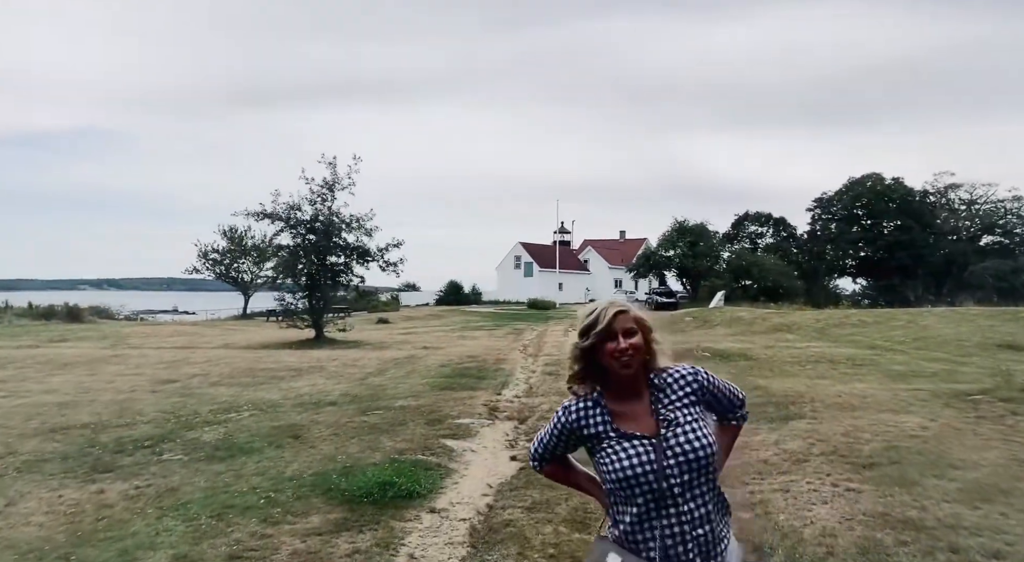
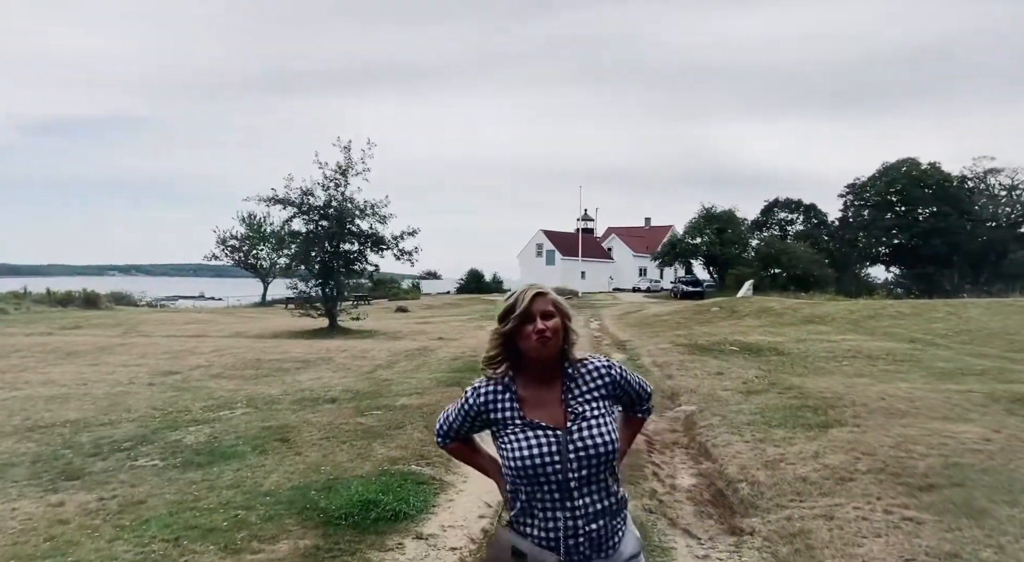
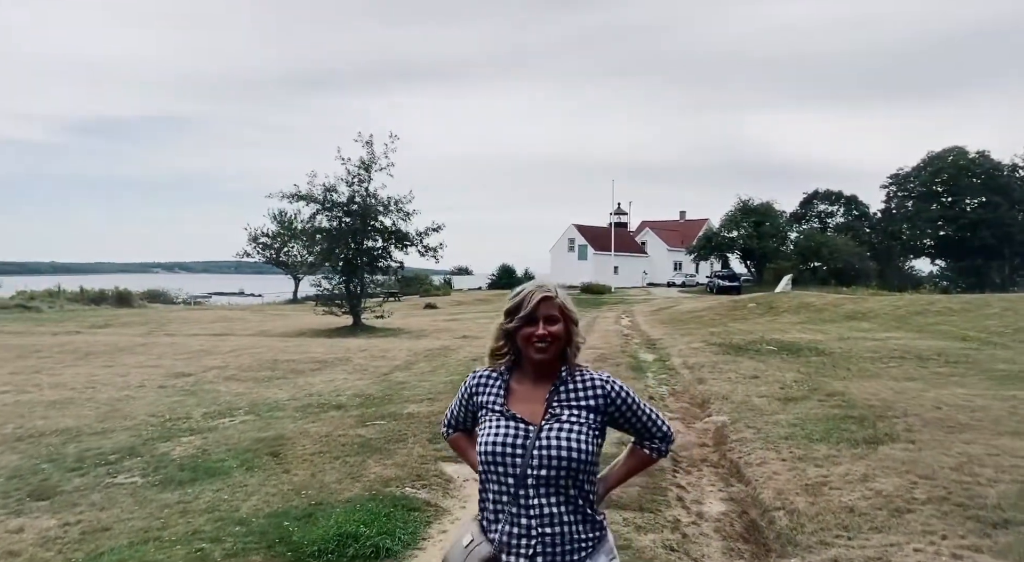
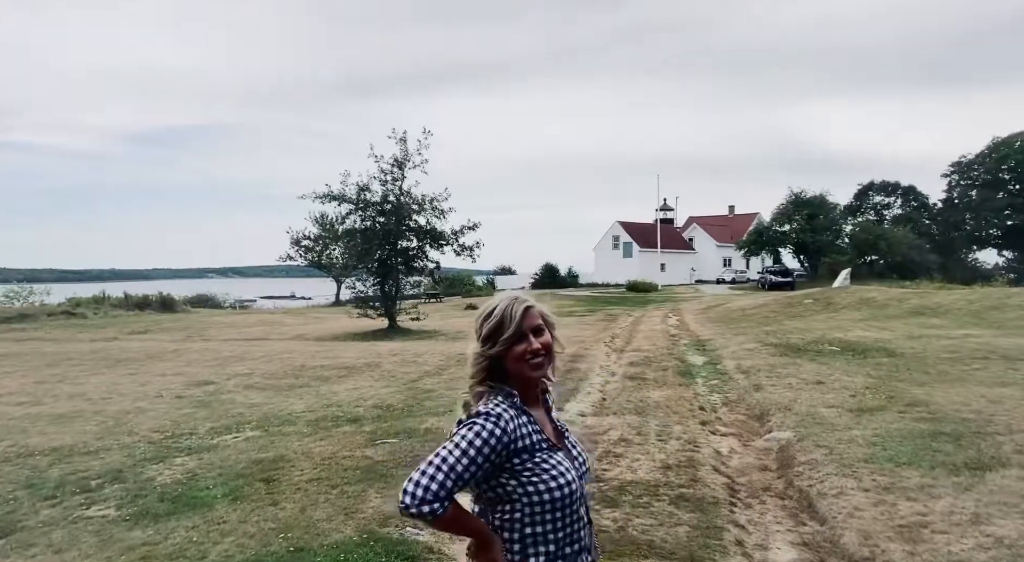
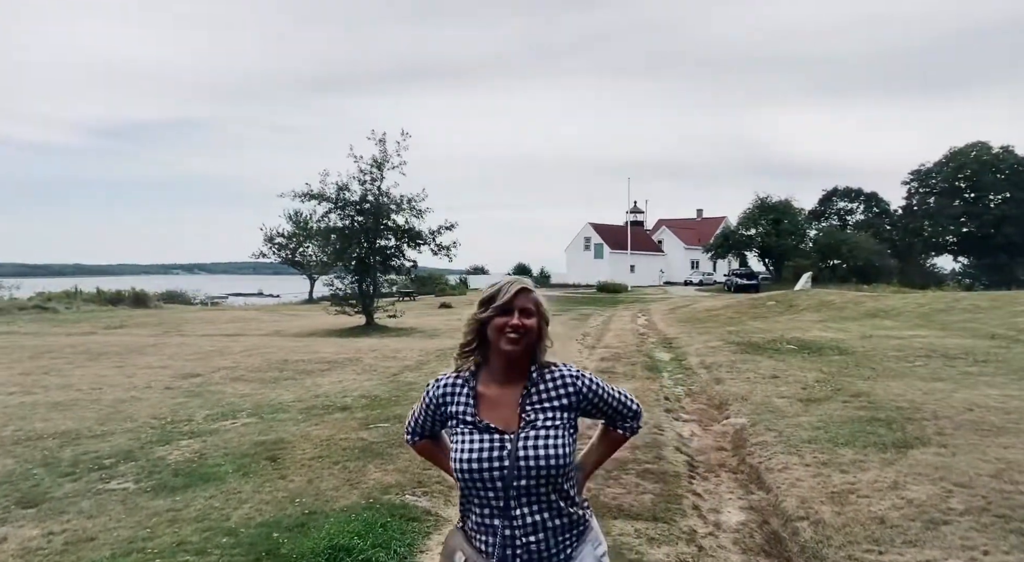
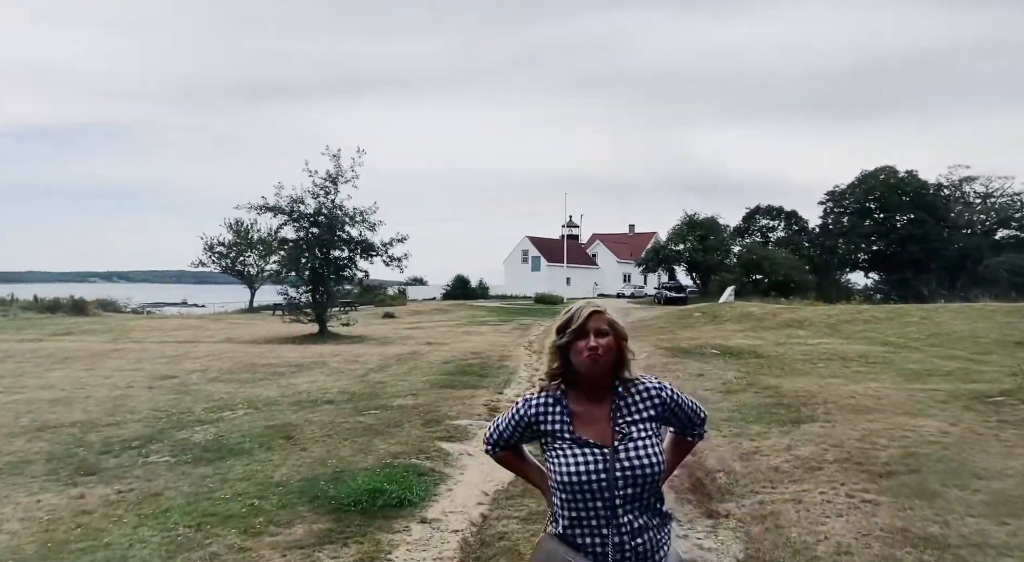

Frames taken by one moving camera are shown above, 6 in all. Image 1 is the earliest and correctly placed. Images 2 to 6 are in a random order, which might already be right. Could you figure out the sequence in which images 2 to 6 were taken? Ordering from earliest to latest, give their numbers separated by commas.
6, 2, 3, 5, 4
